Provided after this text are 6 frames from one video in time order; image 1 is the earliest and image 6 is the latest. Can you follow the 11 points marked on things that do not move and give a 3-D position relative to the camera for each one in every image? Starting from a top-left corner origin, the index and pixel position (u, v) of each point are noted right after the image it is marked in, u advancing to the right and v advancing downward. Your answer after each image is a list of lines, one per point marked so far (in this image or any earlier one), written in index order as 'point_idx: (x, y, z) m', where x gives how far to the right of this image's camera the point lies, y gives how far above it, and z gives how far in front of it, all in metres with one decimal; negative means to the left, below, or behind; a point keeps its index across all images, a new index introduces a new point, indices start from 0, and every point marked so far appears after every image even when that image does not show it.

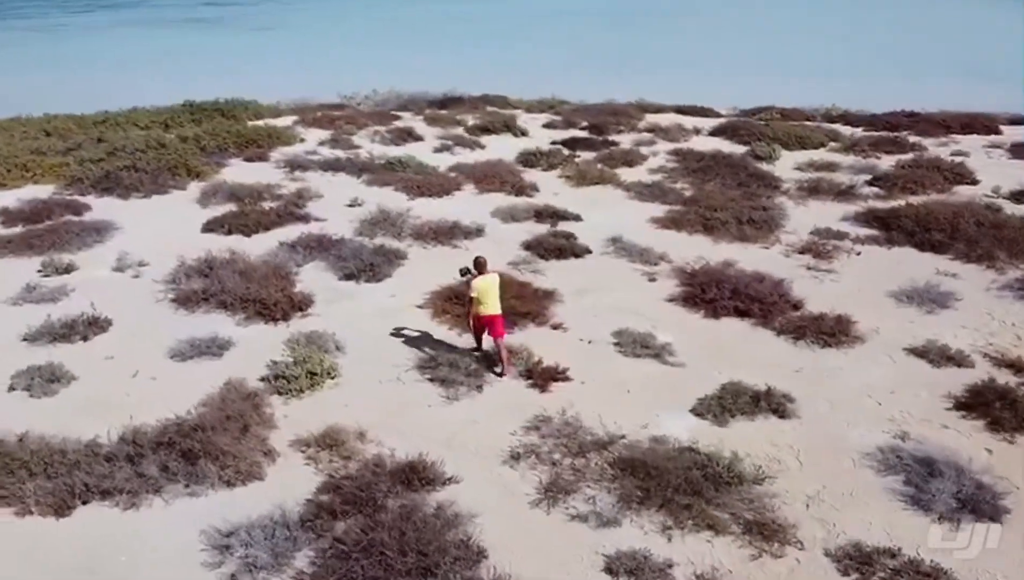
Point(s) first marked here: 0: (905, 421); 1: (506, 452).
0: (+4.9, -1.6, +10.0) m
1: (-0.1, -1.8, +9.1) m
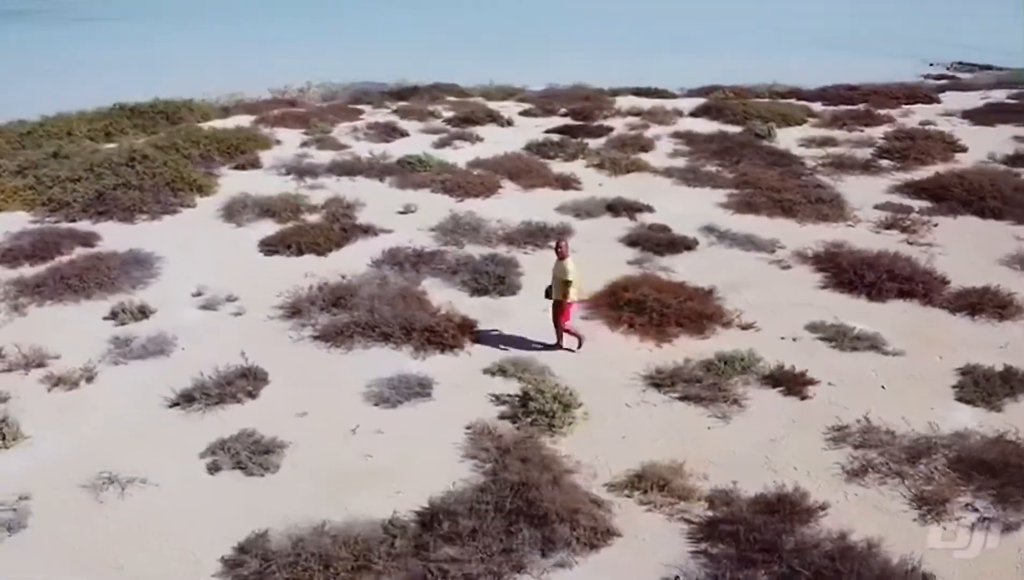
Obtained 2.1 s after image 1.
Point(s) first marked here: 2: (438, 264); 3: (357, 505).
0: (+8.2, -1.2, +10.5) m
1: (+3.5, -1.9, +8.6) m
2: (-1.3, +0.5, +14.1) m
3: (-1.5, -2.2, +8.1) m
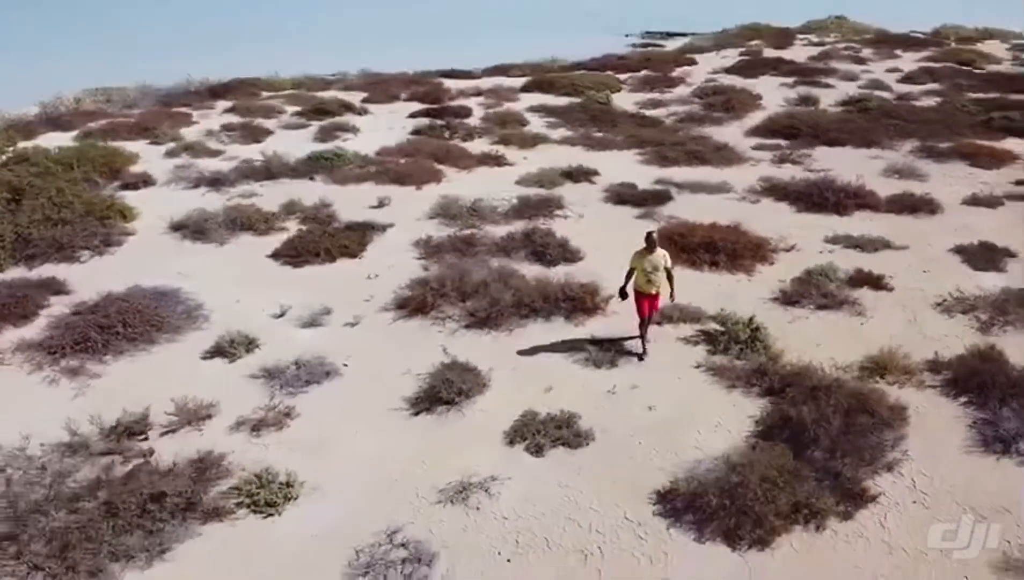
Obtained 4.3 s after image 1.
0: (+9.7, +1.0, +14.8) m
1: (+6.4, -0.5, +11.2) m
2: (-0.5, +0.8, +14.3) m
3: (+2.1, -1.7, +8.8) m
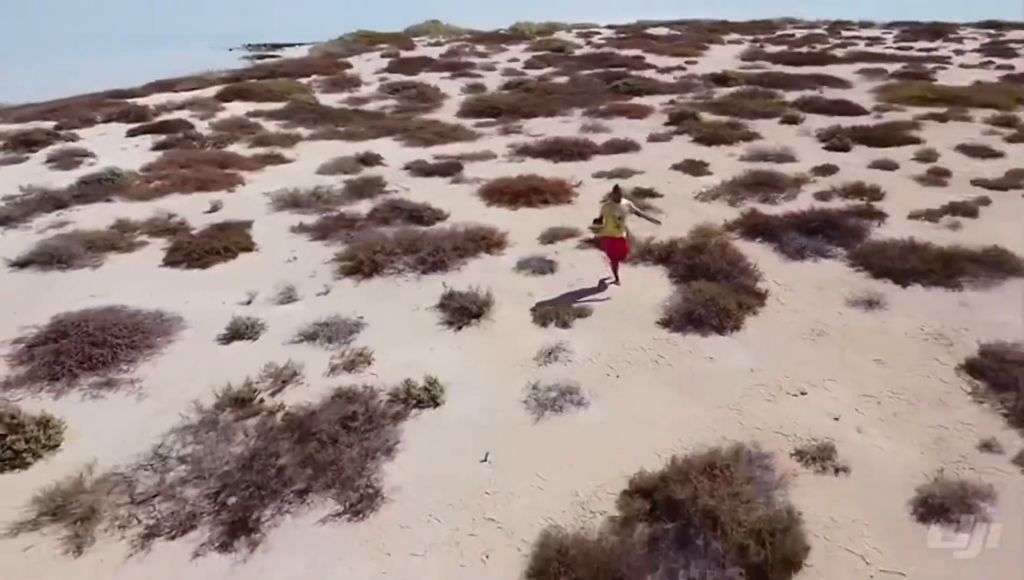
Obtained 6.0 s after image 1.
0: (+5.3, +3.7, +21.7) m
1: (+4.5, +1.8, +17.0) m
2: (-3.1, +1.4, +16.3) m
3: (+2.3, -0.1, +12.9) m
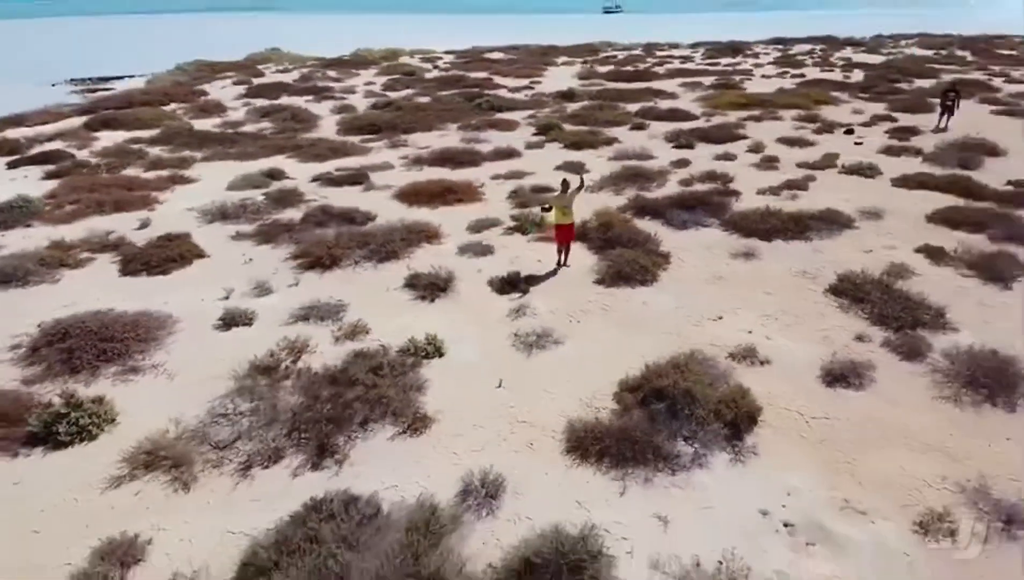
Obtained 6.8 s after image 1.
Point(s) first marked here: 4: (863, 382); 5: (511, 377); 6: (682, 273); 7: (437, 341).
0: (+2.1, +4.1, +24.7) m
1: (+2.5, +2.4, +20.0) m
2: (-4.7, +1.4, +17.6) m
3: (+1.3, +0.5, +15.4) m
4: (+4.7, -1.2, +10.8) m
5: (0.0, -1.2, +11.2) m
6: (+3.2, +0.3, +14.9) m
7: (-1.1, -0.8, +11.9) m
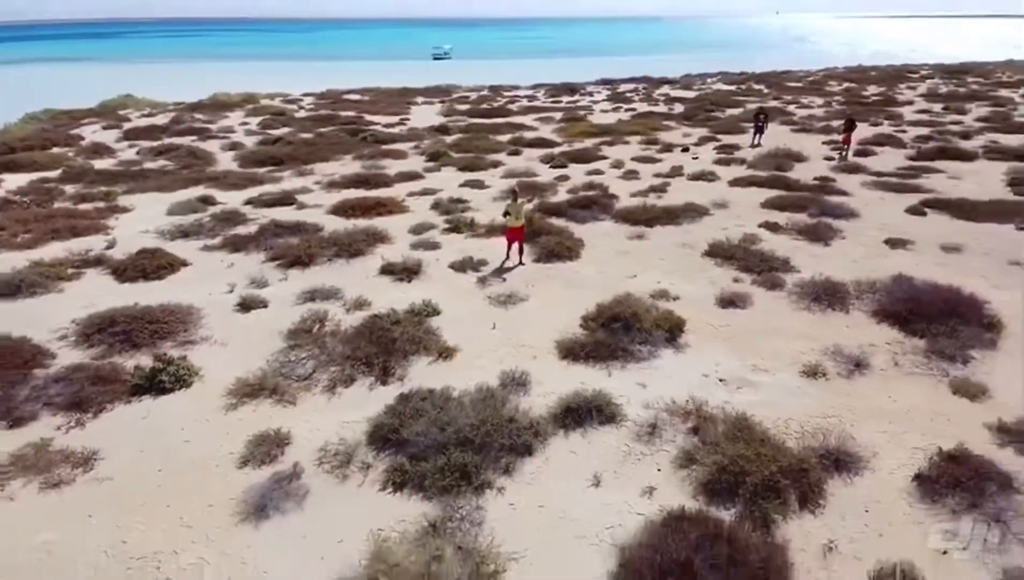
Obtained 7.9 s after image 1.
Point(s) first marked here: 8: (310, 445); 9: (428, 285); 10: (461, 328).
0: (-1.3, +4.1, +28.6) m
1: (+0.2, +2.6, +23.9) m
2: (-6.3, +1.3, +20.1) m
3: (+0.1, +1.0, +19.2) m
4: (+4.5, -0.3, +15.3) m
5: (-0.3, -0.6, +14.7) m
6: (+2.0, +0.9, +19.1) m
7: (-1.5, -0.3, +15.2) m
8: (-2.6, -2.0, +10.5) m
9: (-1.8, +0.1, +16.6) m
10: (-0.9, -0.7, +14.3) m
